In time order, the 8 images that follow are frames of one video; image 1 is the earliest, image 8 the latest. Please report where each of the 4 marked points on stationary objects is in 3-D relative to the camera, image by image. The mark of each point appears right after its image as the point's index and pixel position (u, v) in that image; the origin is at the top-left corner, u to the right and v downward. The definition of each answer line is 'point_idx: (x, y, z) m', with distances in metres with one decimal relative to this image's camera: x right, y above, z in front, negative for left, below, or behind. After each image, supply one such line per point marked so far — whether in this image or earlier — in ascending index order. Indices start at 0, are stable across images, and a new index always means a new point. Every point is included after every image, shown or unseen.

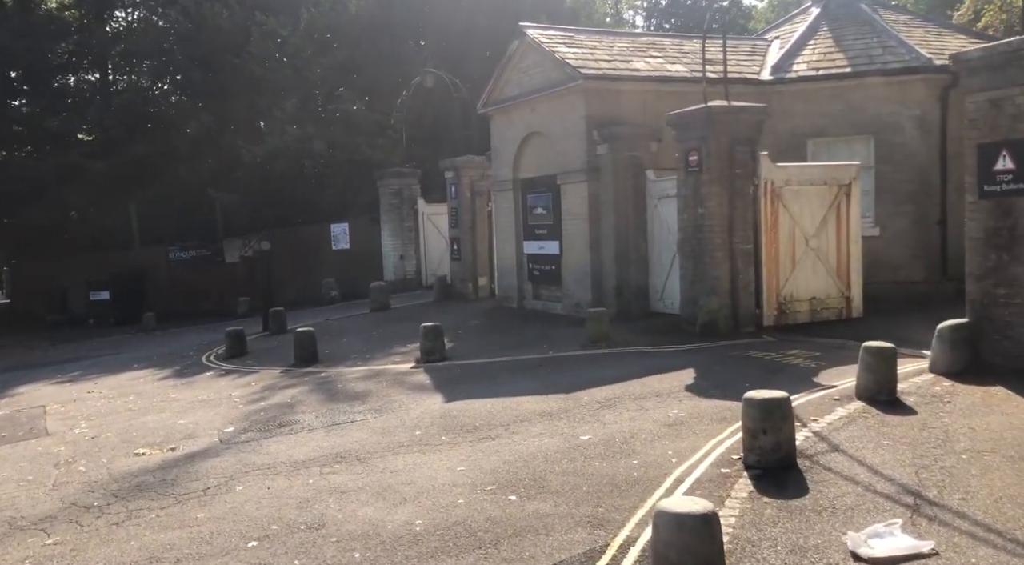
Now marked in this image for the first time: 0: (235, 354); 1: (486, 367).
0: (-4.7, -1.2, +14.6) m
1: (-0.3, -1.1, +10.8) m
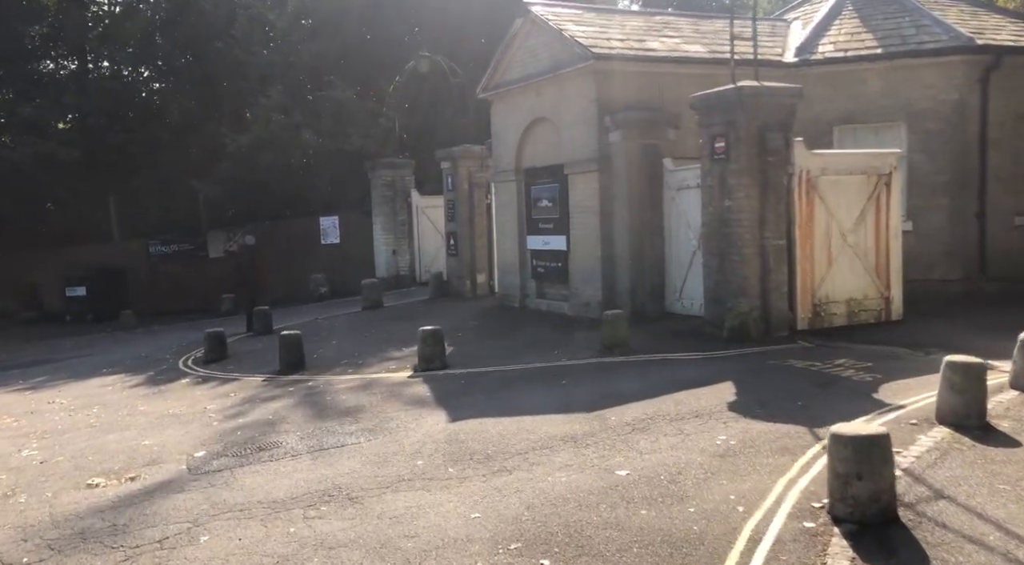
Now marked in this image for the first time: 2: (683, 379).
0: (-4.6, -1.2, +13.3) m
1: (-0.2, -1.1, +9.7) m
2: (+1.7, -1.0, +8.7) m
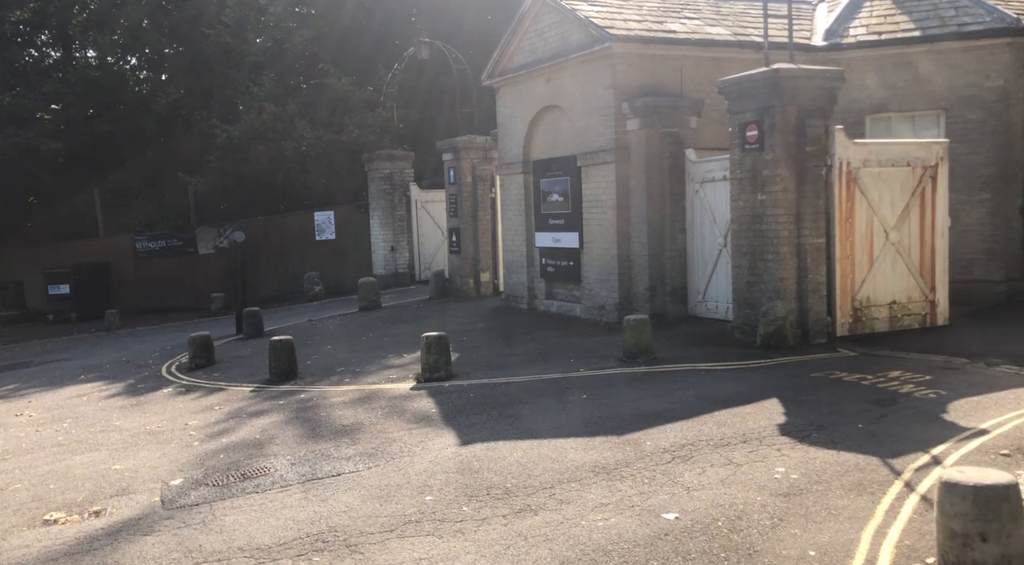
0: (-4.5, -1.2, +12.4) m
1: (-0.1, -1.1, +8.7) m
2: (+1.9, -1.0, +7.8) m
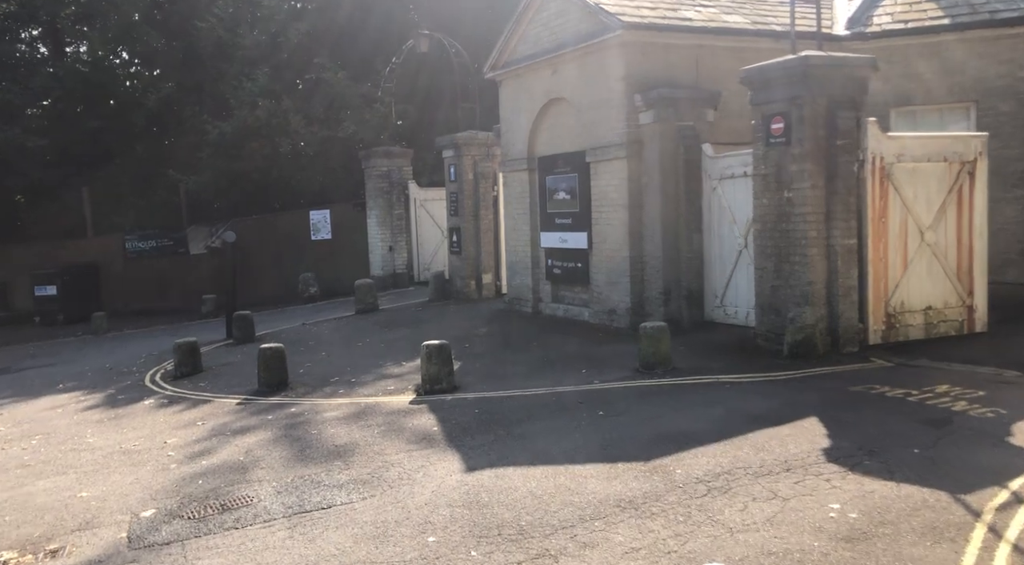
0: (-4.4, -1.2, +11.6) m
1: (0.0, -1.2, +8.0) m
2: (+2.0, -1.1, +7.1) m
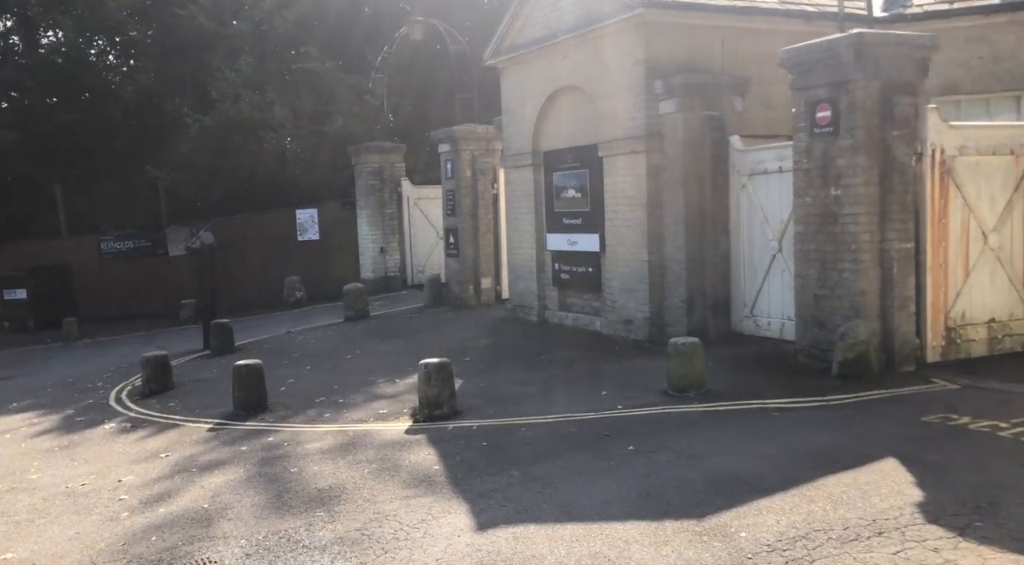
0: (-4.3, -1.3, +10.5) m
1: (+0.1, -1.2, +6.9) m
2: (+2.1, -1.2, +6.0) m
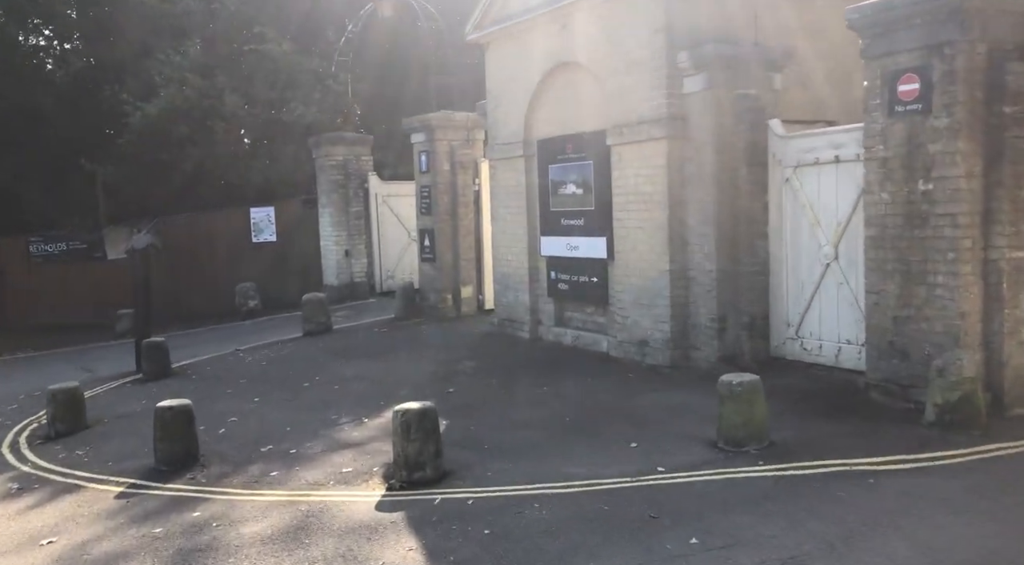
0: (-4.4, -1.5, +8.4) m
1: (+0.2, -1.4, +5.0) m
2: (+2.2, -1.3, +4.2) m
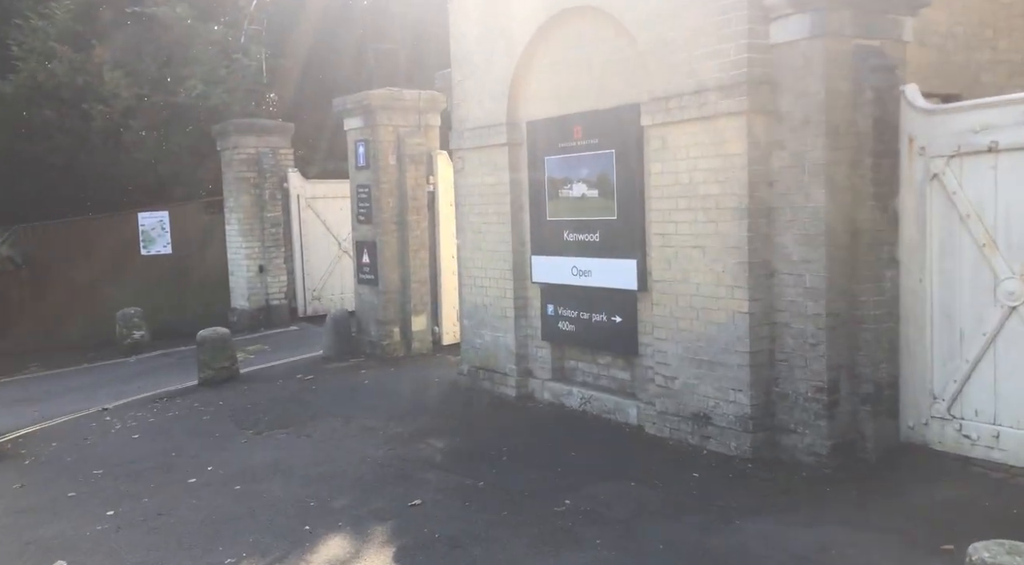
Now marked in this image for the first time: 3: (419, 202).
0: (-4.3, -1.8, +4.9) m
1: (+0.5, -1.7, +1.9) m
2: (+2.6, -1.6, +1.3) m
3: (-1.2, +1.0, +10.5) m
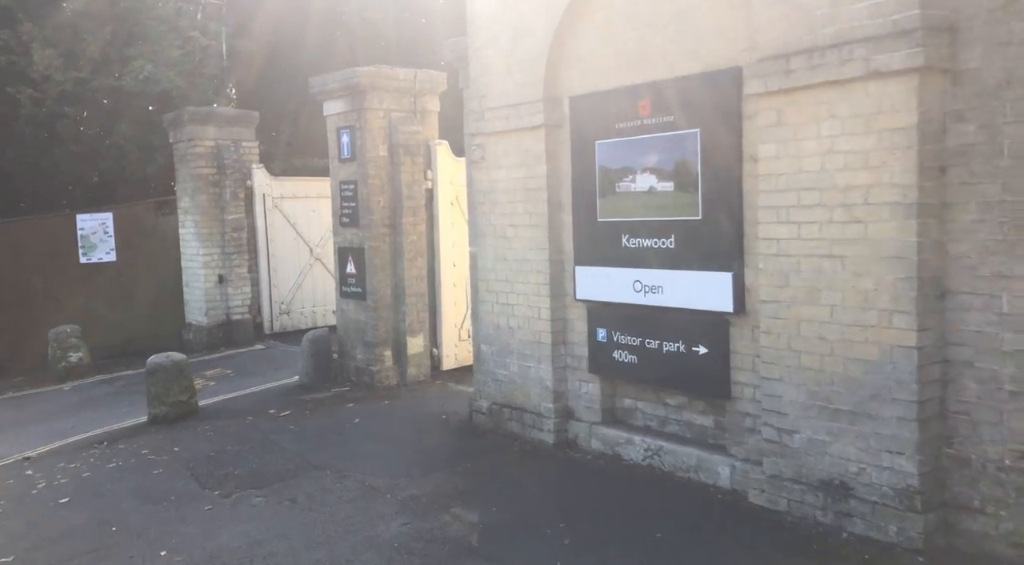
0: (-3.9, -2.0, +3.1) m
1: (+1.1, -1.8, +0.3) m
2: (+3.2, -1.7, -0.3) m
3: (-1.0, +0.8, +8.8) m
